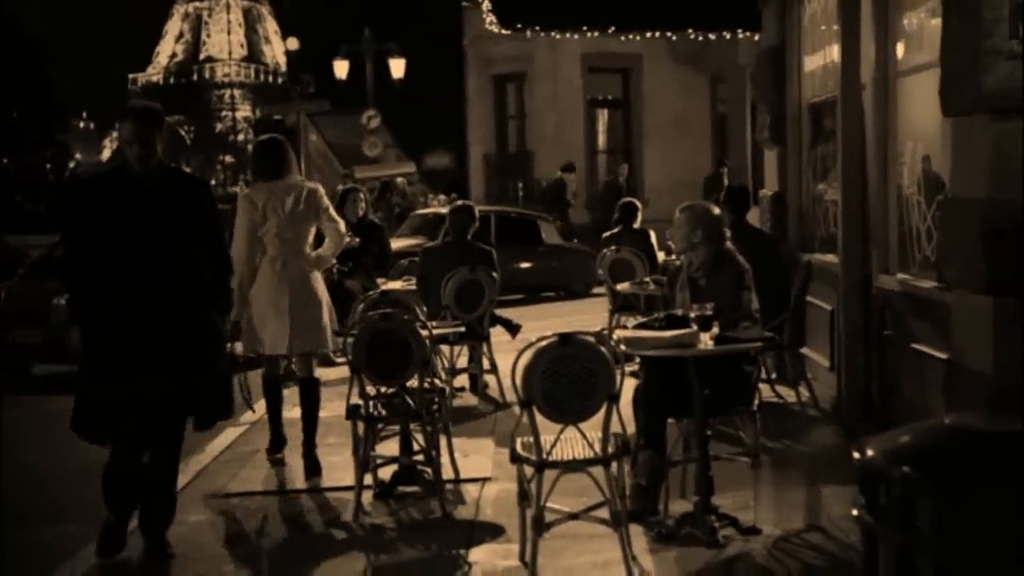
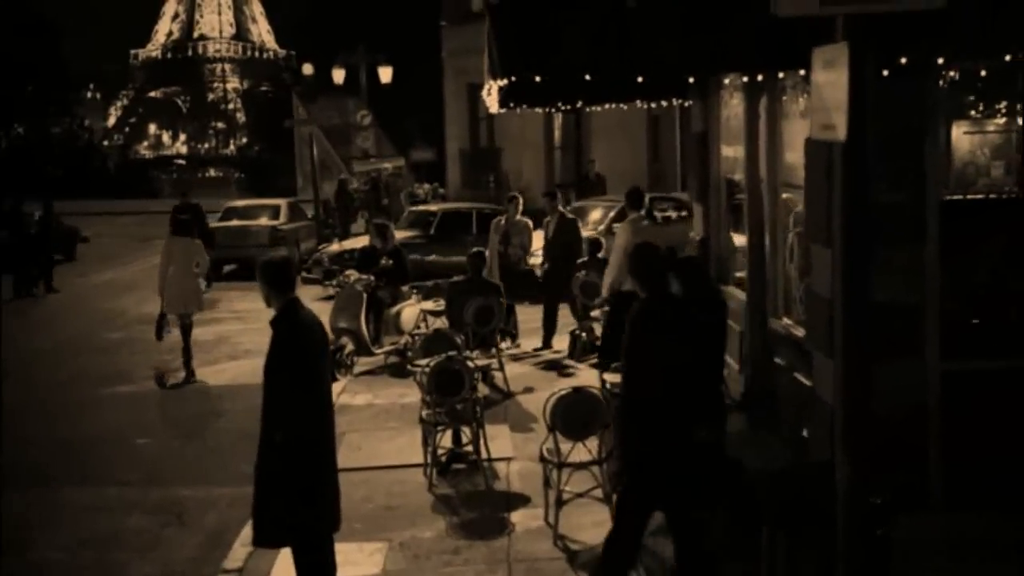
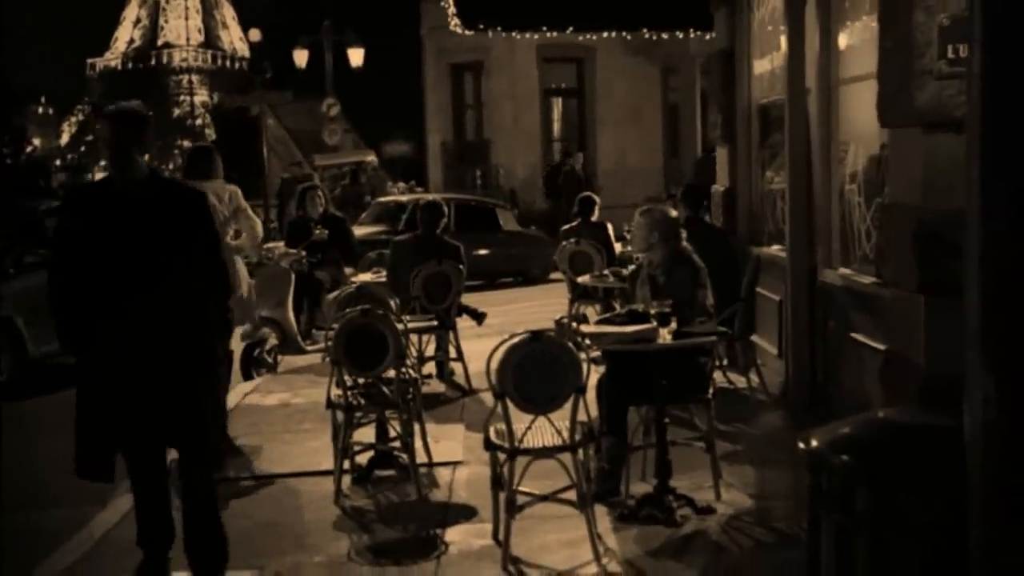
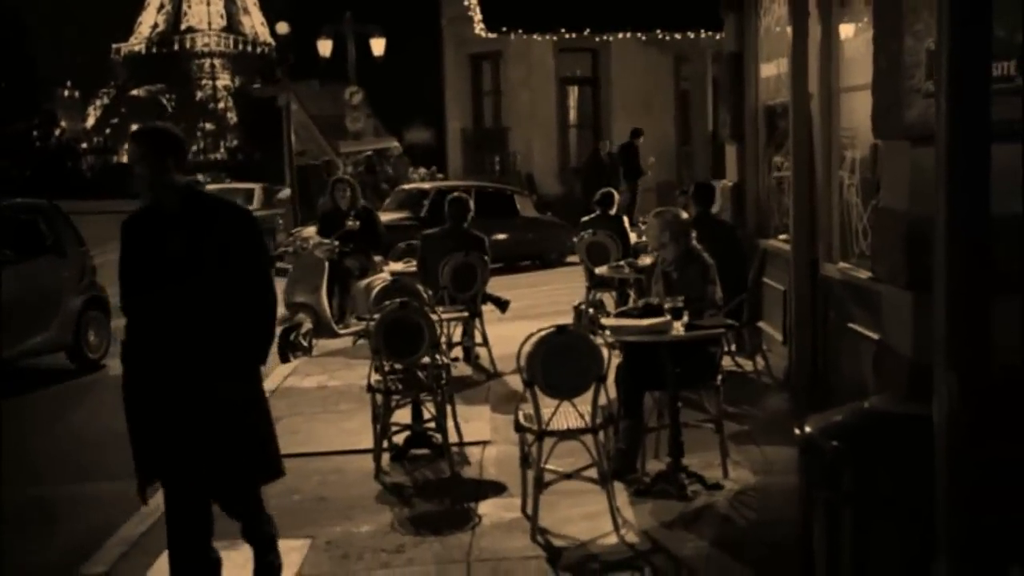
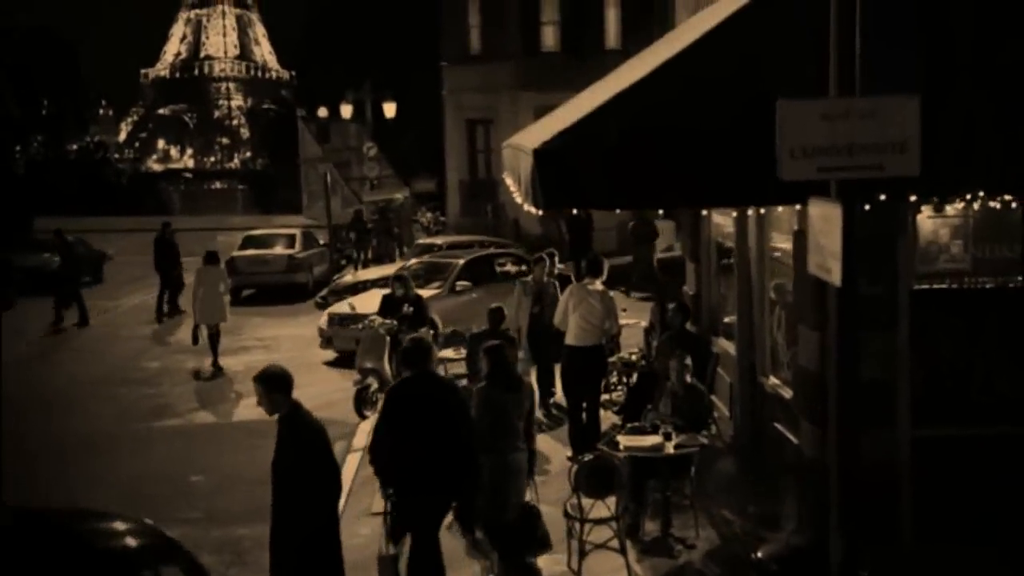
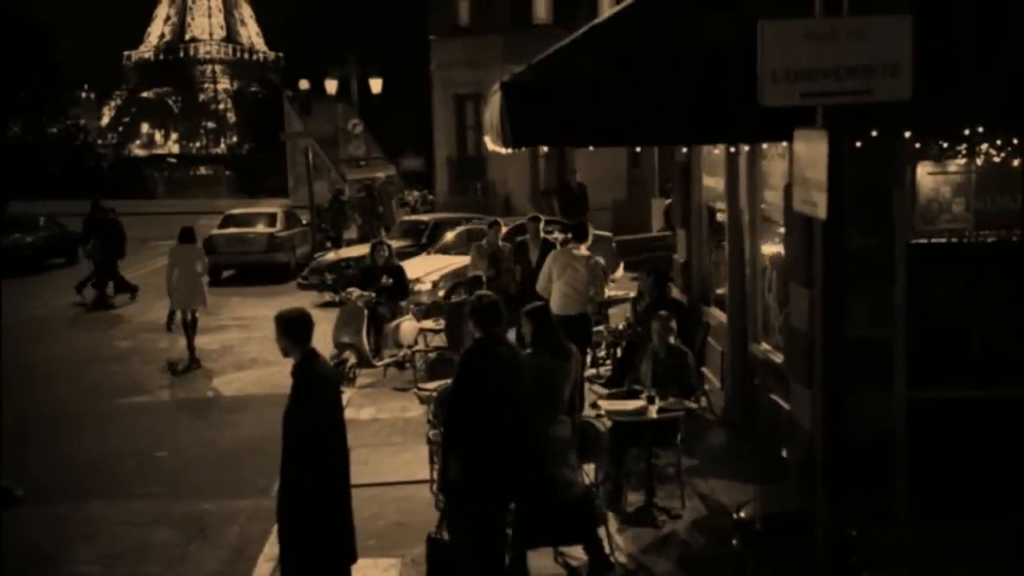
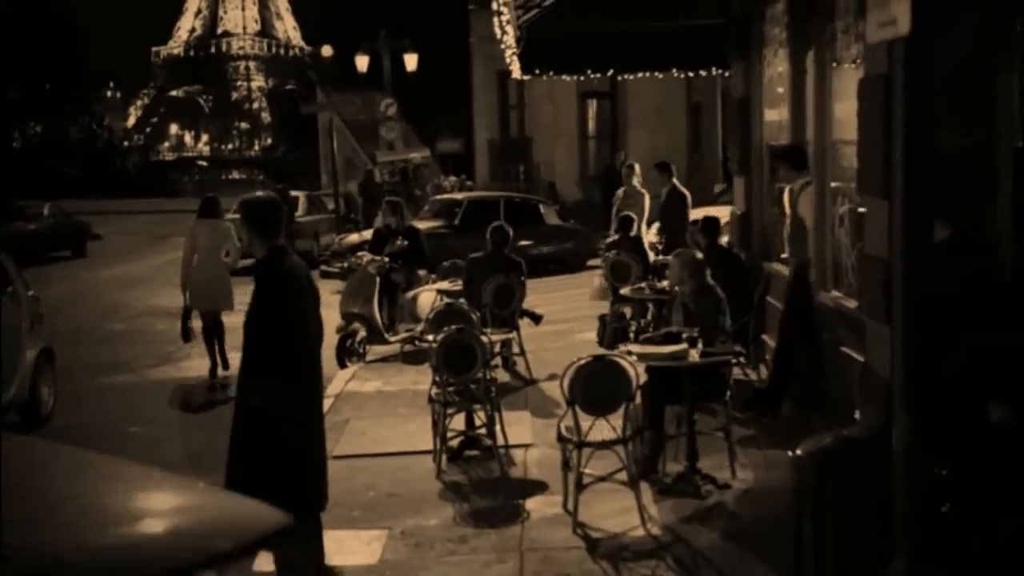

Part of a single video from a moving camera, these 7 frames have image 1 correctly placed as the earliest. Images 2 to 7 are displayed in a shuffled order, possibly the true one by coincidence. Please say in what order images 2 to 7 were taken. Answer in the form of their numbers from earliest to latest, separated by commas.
3, 4, 7, 2, 6, 5
